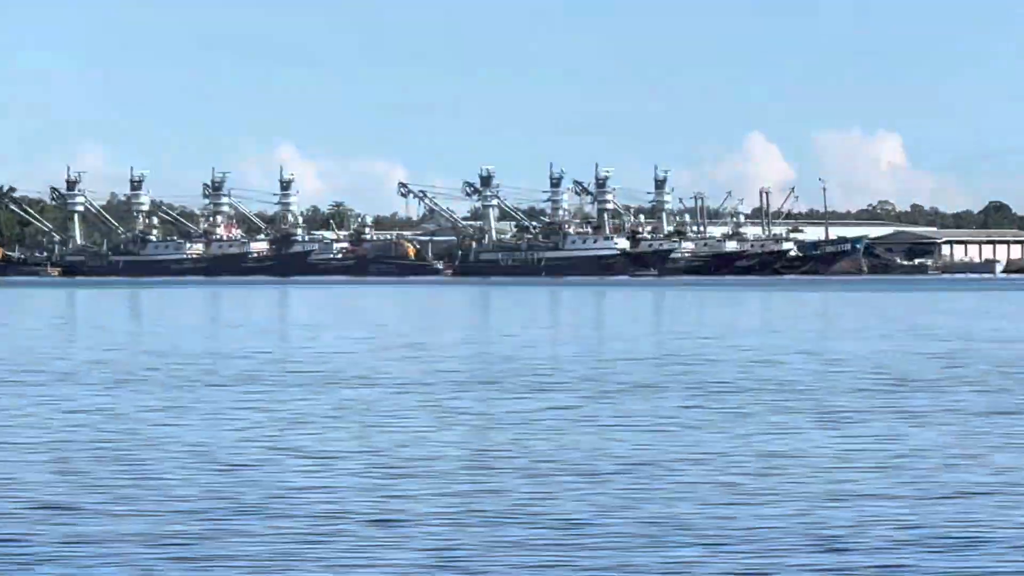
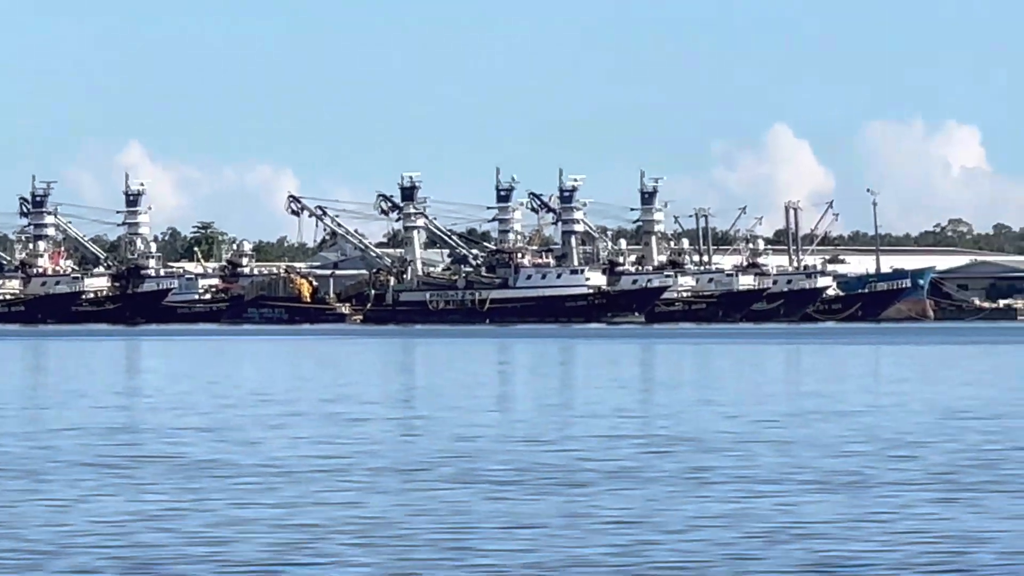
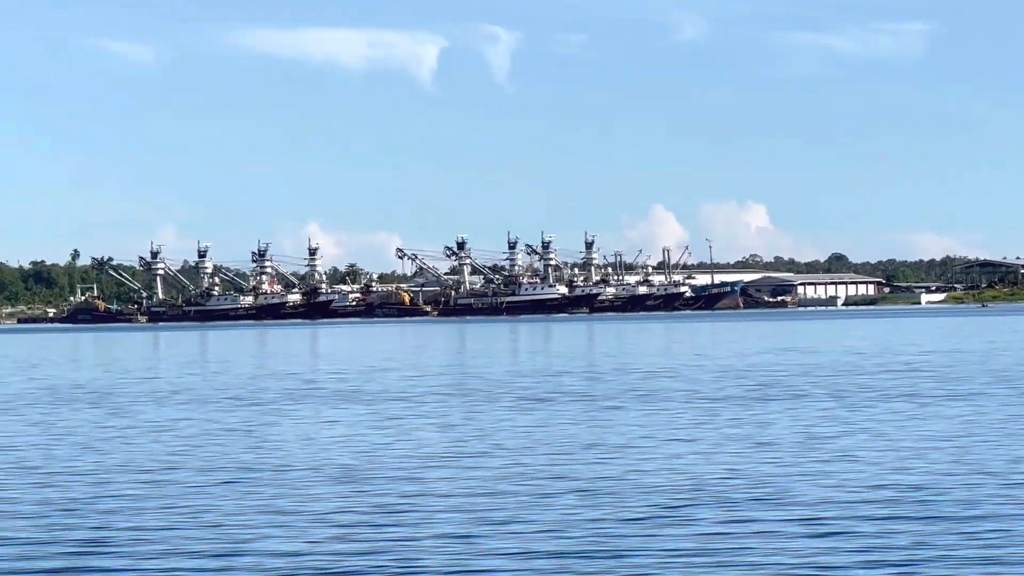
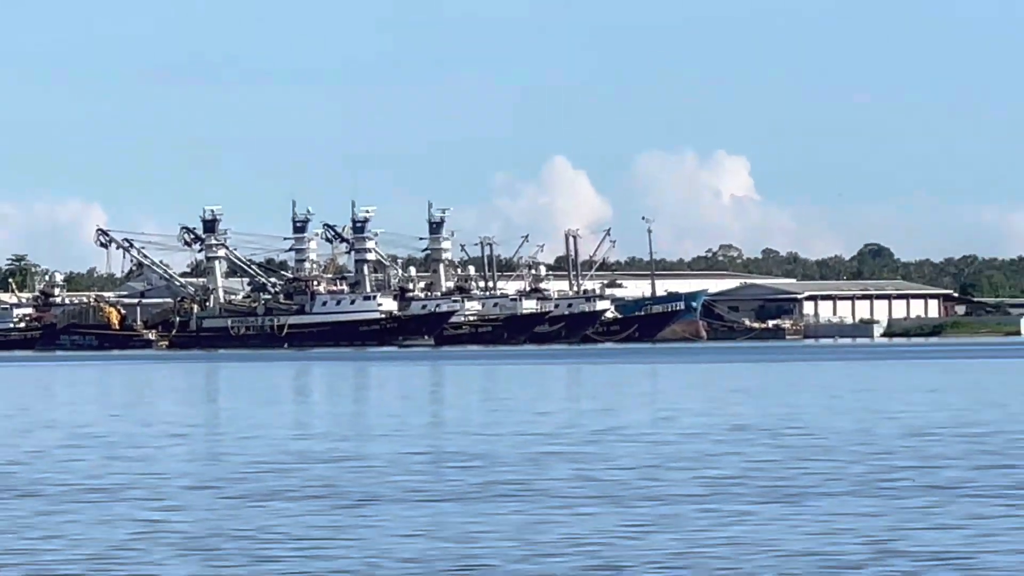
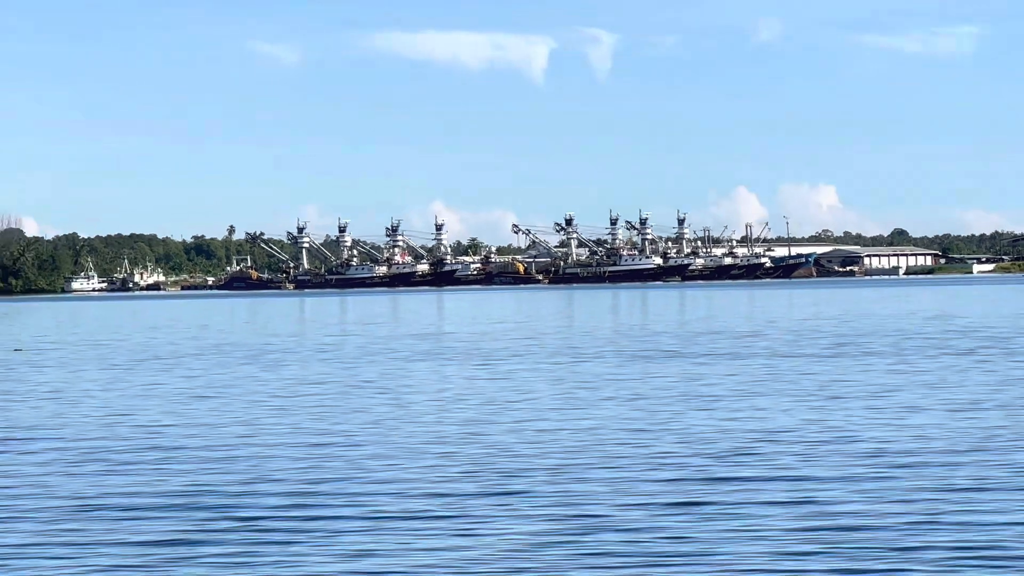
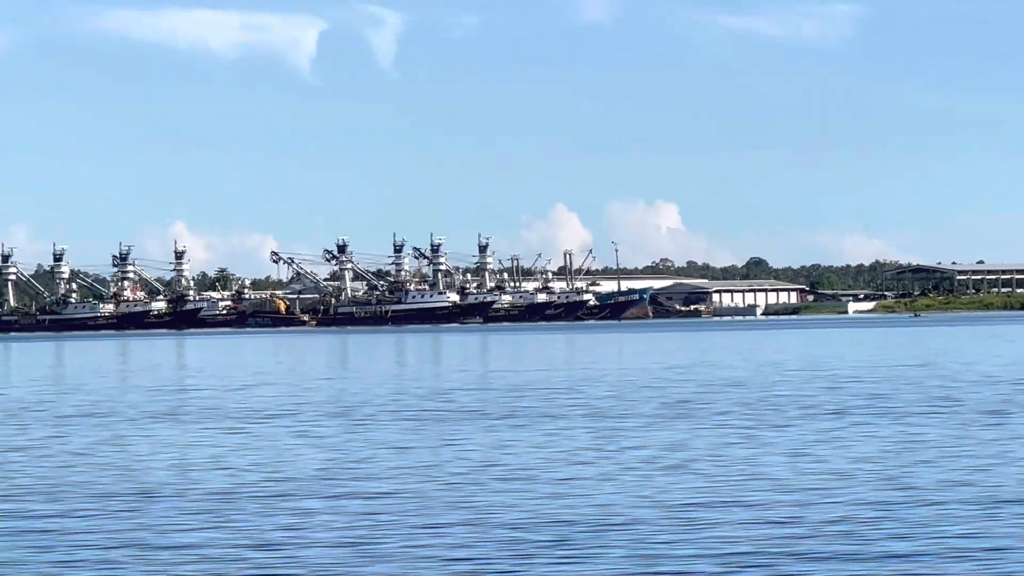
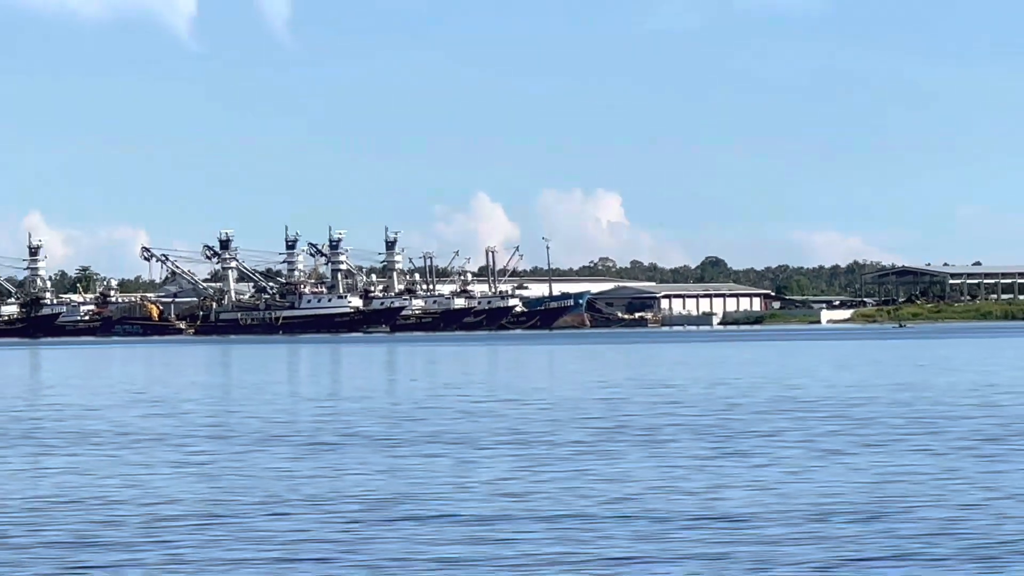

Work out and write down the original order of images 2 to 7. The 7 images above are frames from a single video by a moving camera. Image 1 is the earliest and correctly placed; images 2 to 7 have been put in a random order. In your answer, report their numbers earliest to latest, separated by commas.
2, 4, 7, 6, 3, 5
